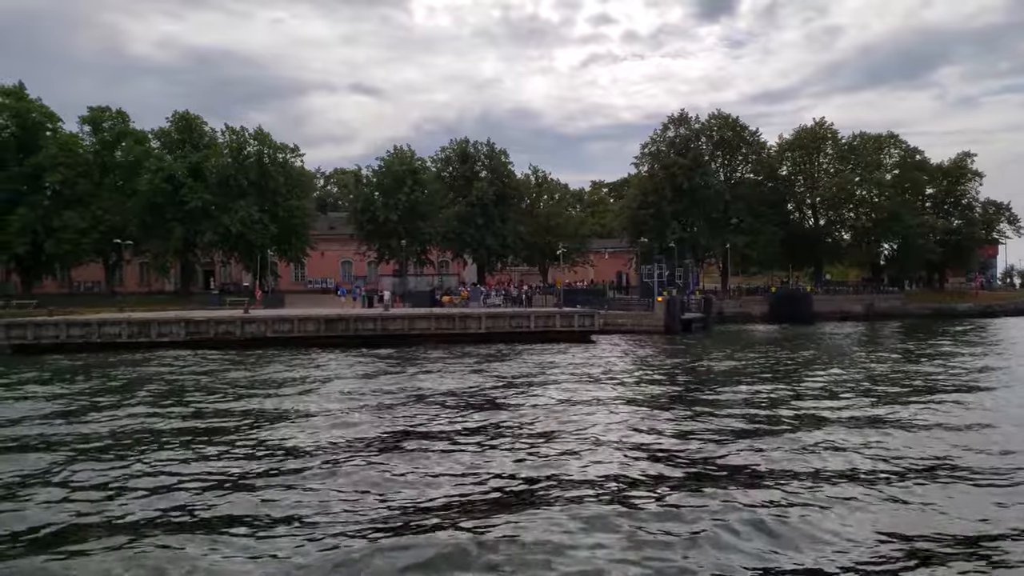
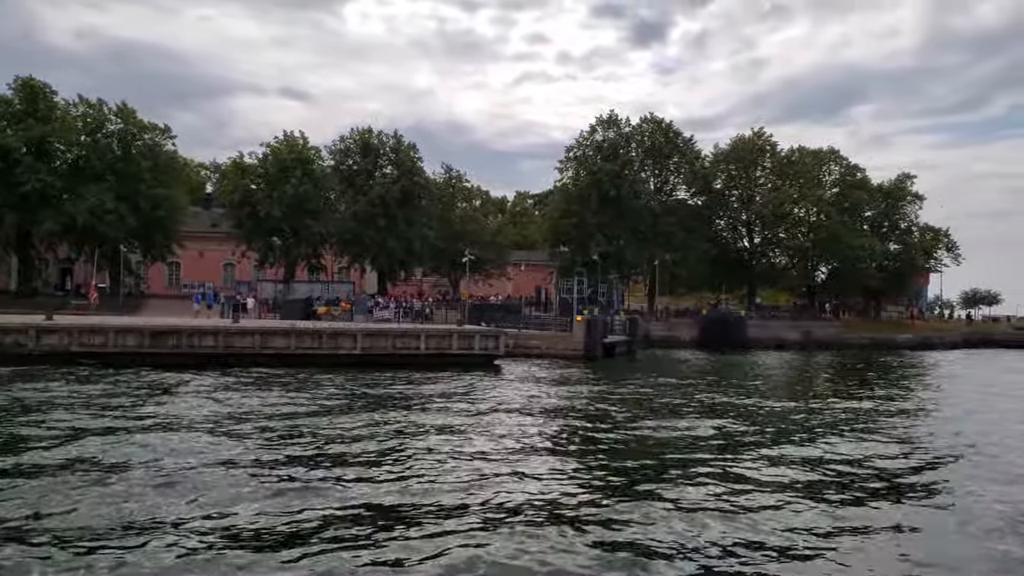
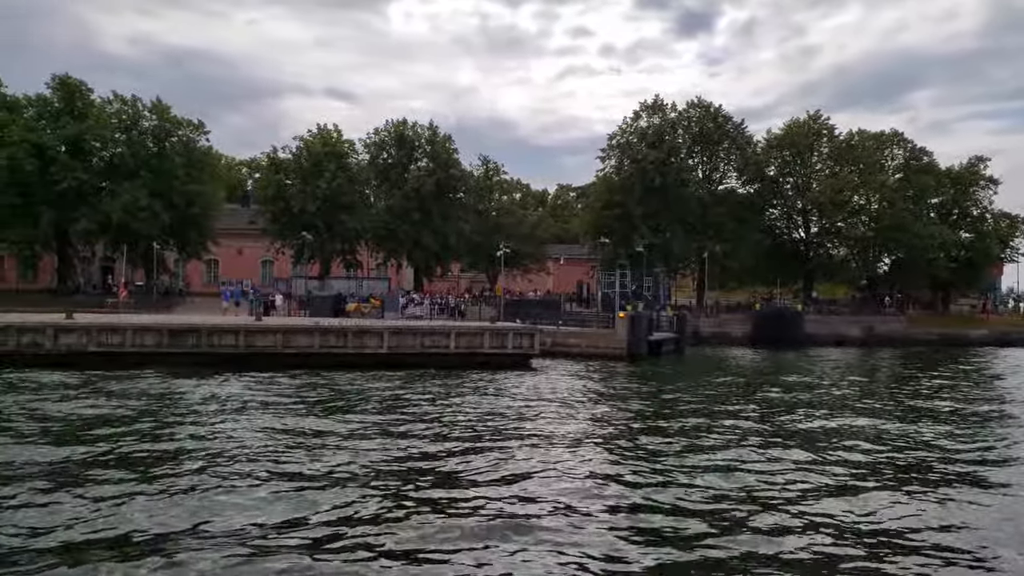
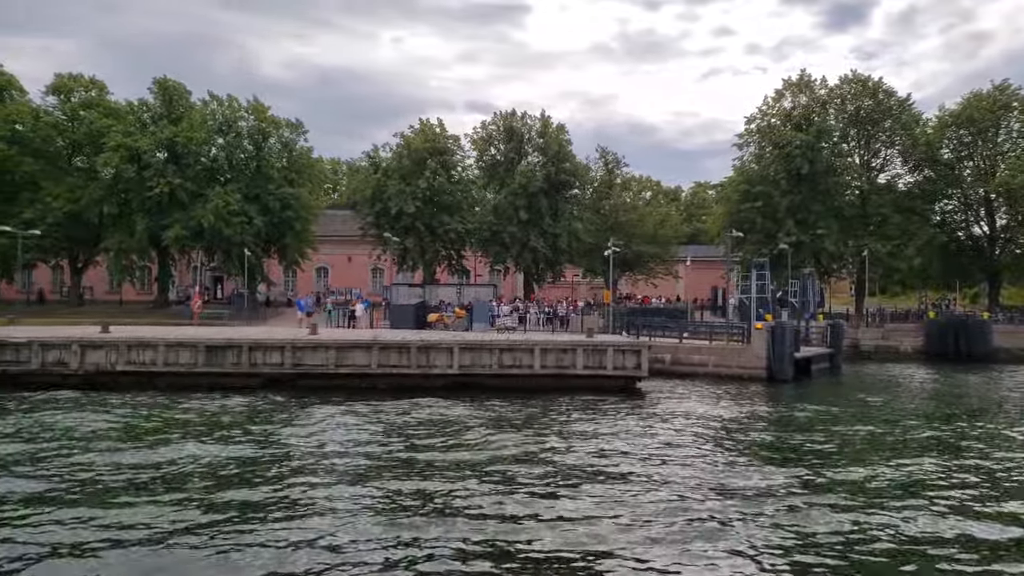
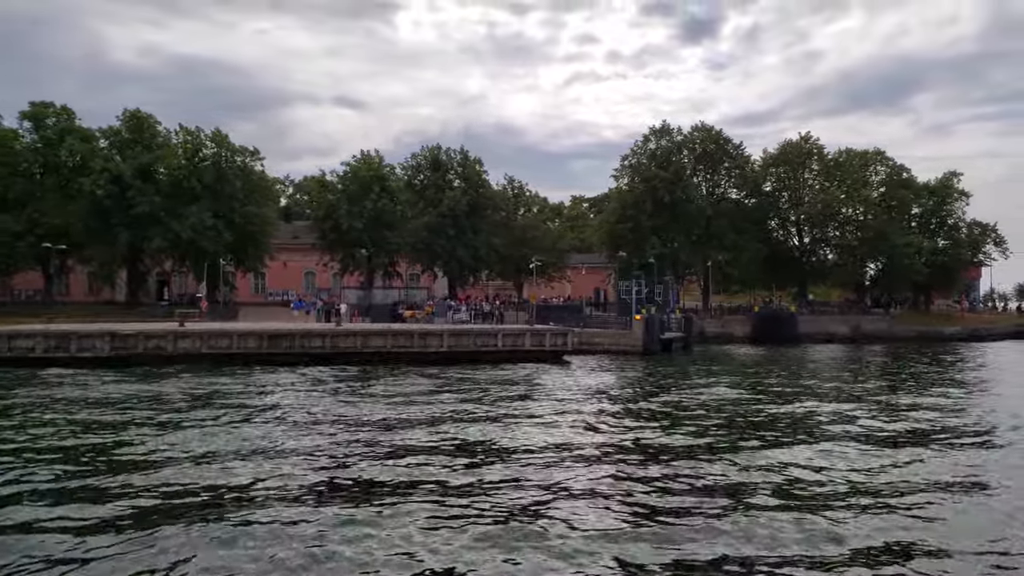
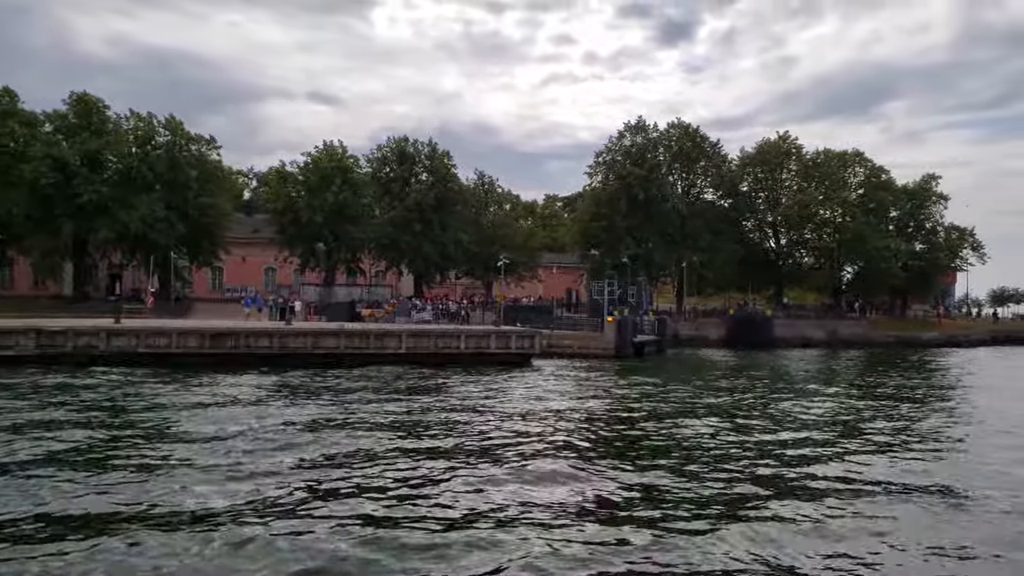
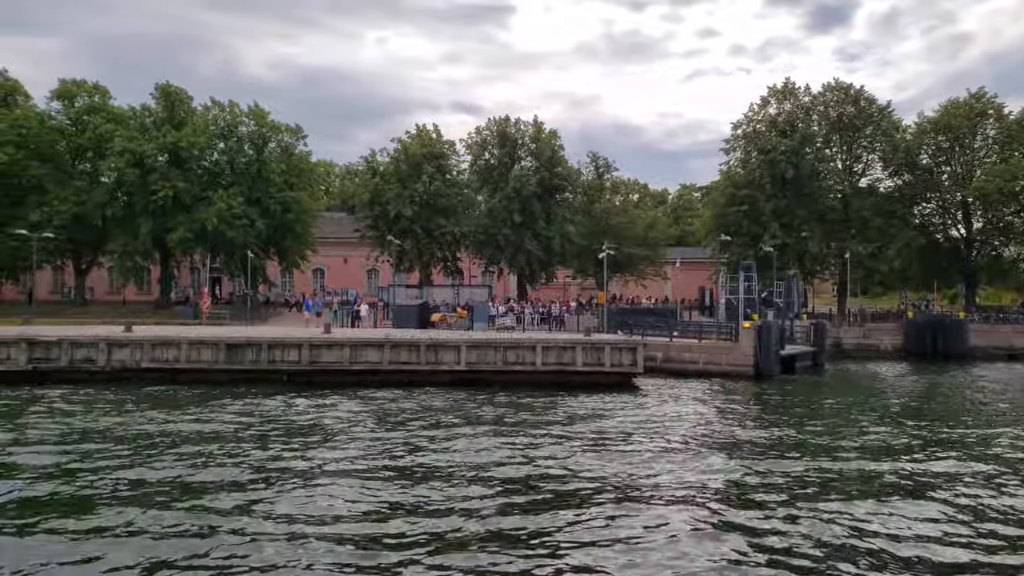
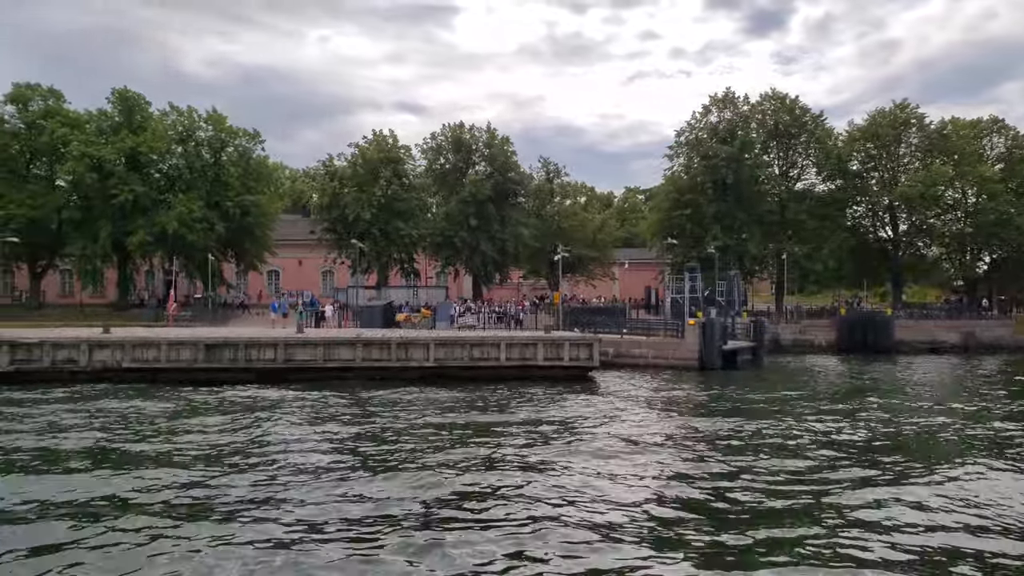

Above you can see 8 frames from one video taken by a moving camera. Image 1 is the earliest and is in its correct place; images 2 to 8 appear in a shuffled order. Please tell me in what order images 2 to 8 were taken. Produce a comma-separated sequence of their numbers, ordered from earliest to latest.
5, 6, 2, 3, 8, 7, 4
